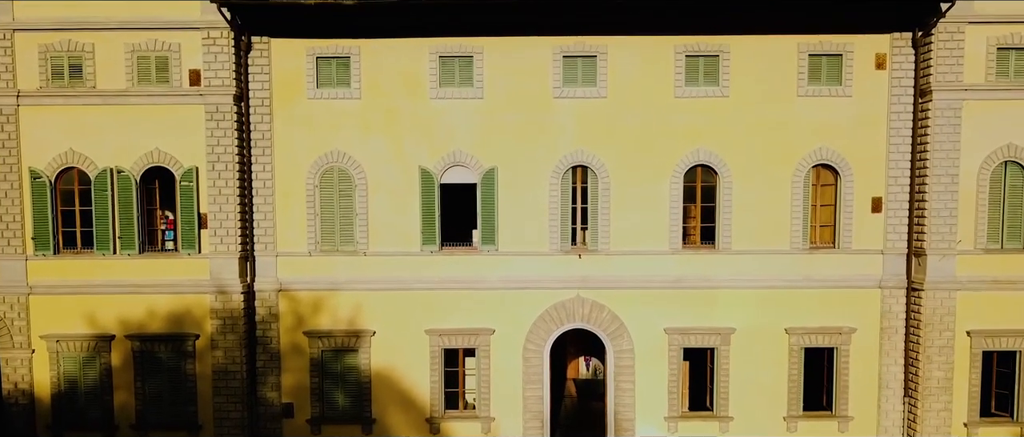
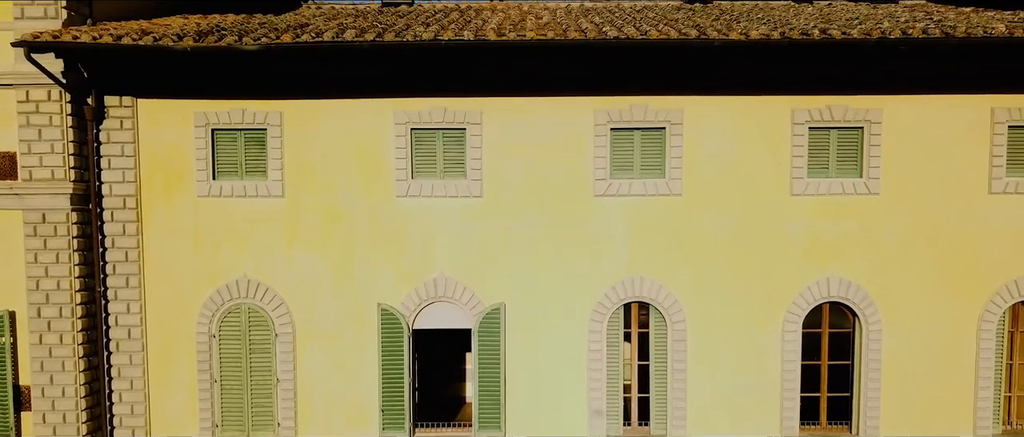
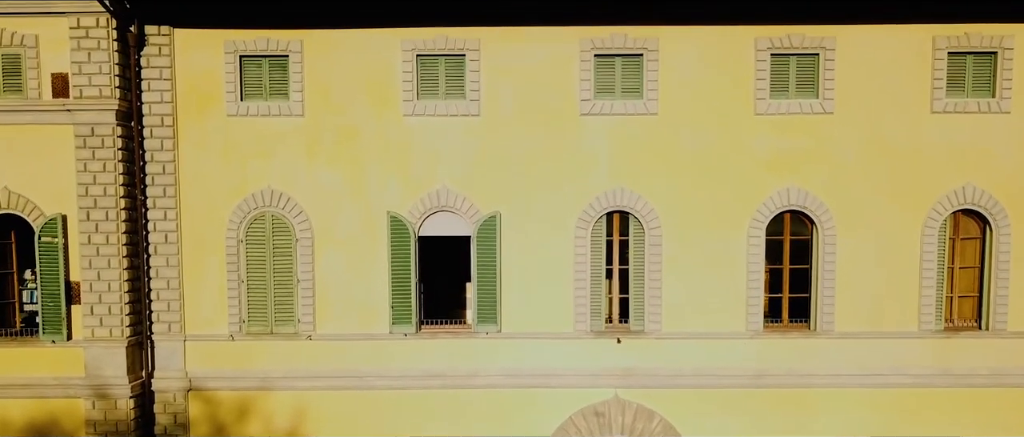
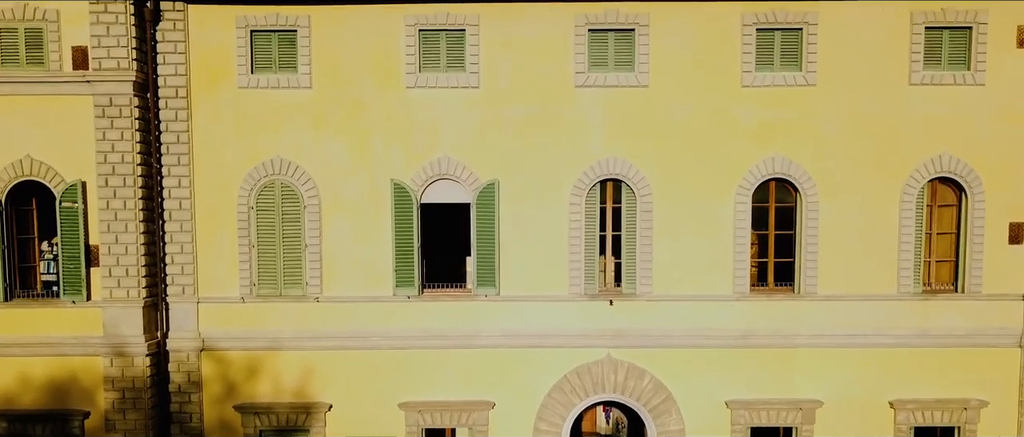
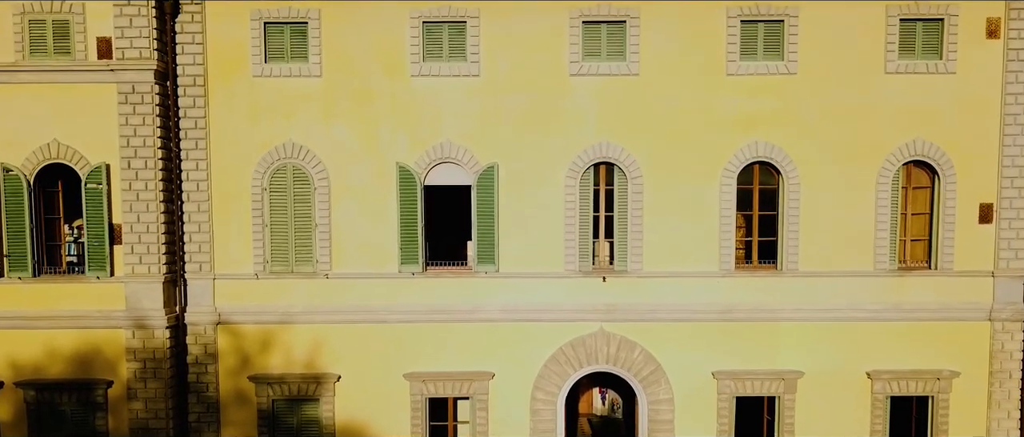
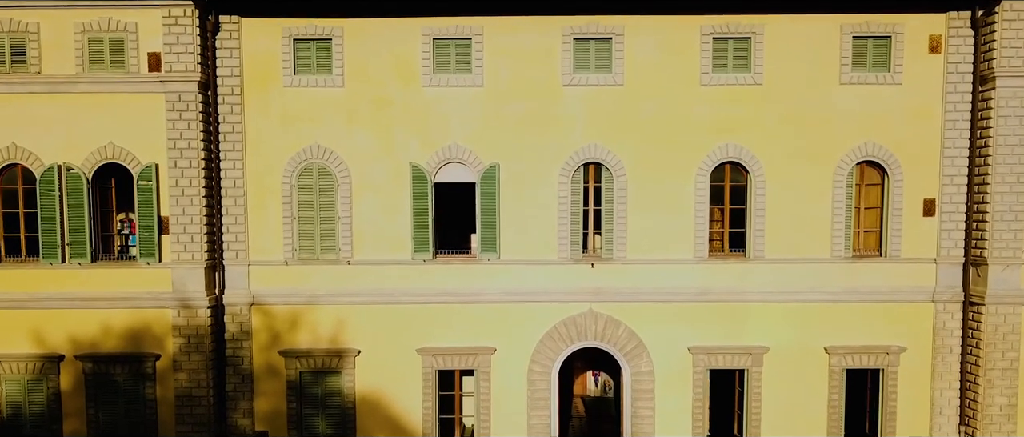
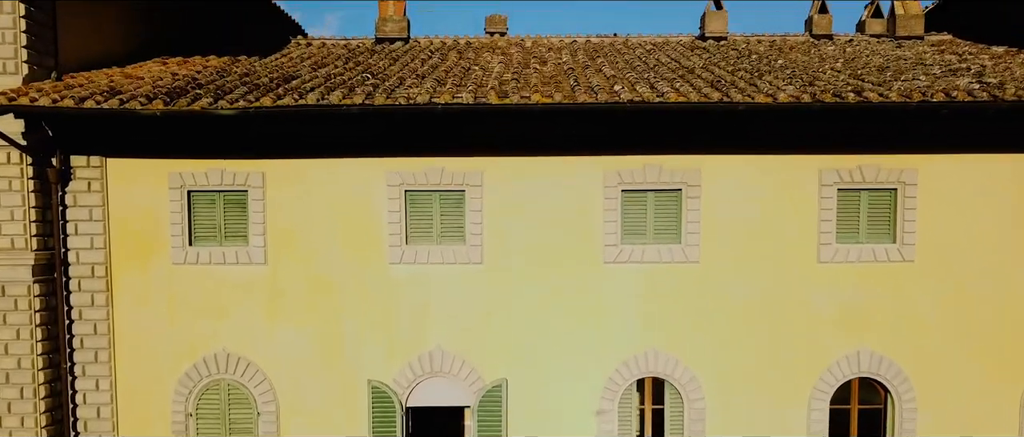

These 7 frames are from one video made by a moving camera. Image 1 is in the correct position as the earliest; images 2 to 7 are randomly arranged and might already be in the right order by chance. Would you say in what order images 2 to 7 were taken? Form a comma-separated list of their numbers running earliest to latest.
6, 5, 4, 3, 2, 7
